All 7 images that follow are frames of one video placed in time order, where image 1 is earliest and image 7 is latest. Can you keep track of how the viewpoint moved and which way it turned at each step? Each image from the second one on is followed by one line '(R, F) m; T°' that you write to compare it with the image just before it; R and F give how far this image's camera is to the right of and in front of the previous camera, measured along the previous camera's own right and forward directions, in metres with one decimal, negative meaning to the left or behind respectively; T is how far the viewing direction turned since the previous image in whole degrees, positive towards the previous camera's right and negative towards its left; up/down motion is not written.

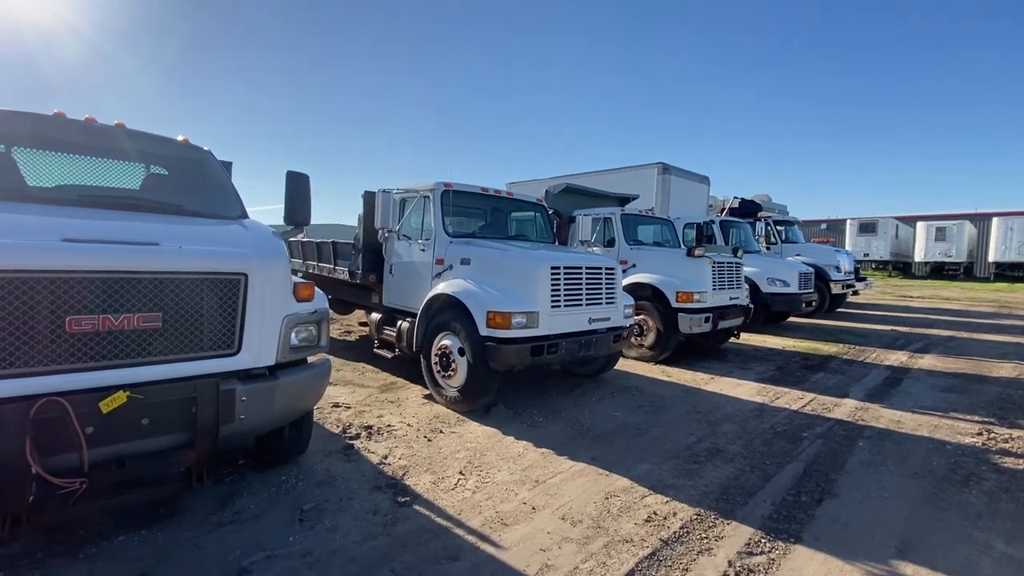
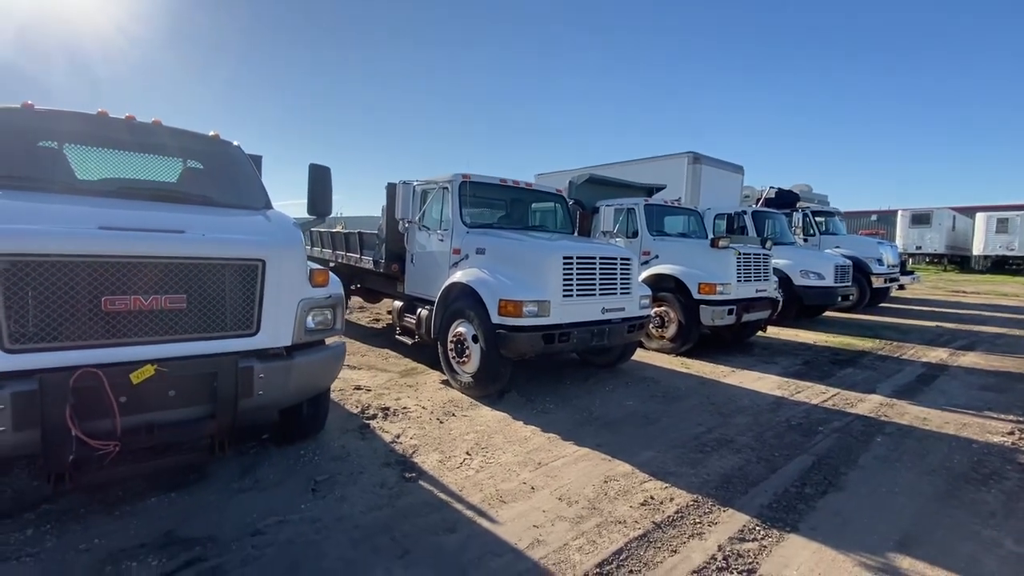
(+0.2, -0.1) m; -4°
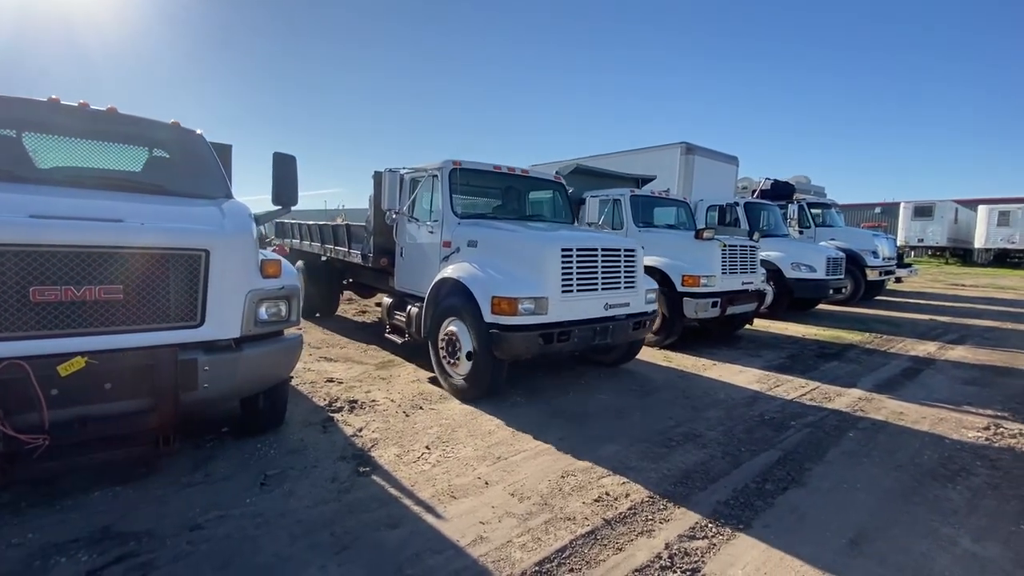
(+0.3, +0.1) m; 0°
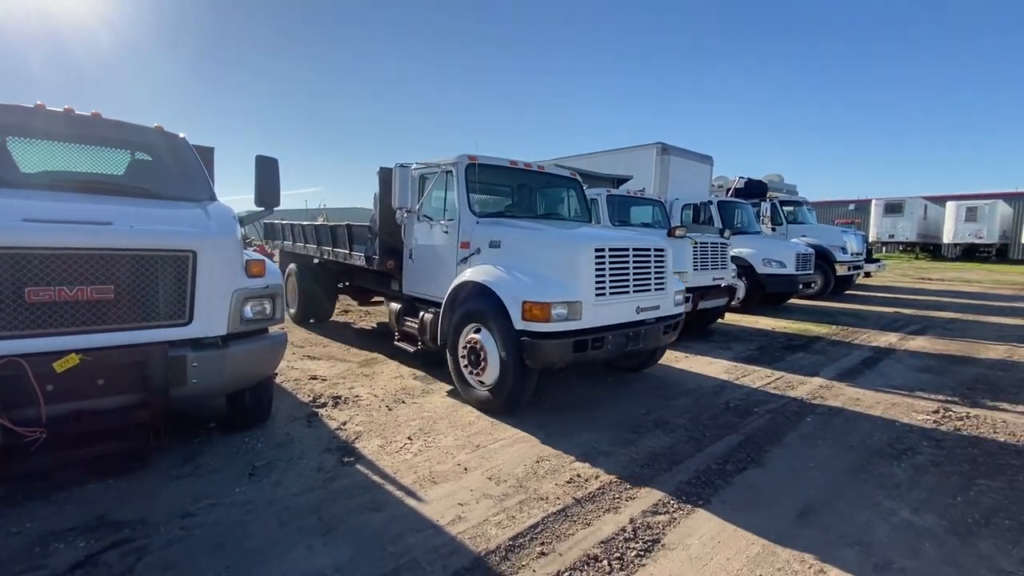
(+0.1, -0.2) m; +2°
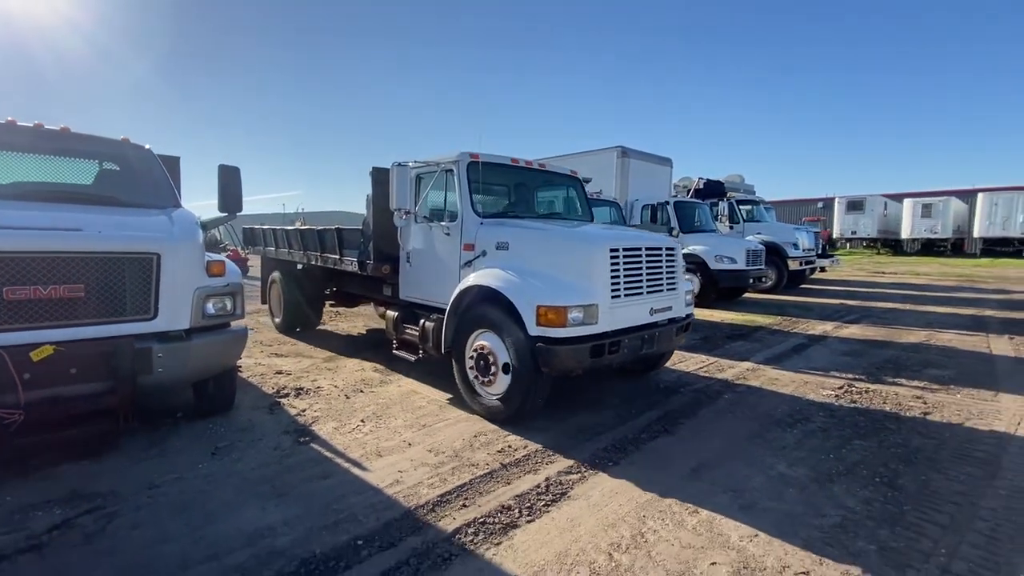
(+0.4, -0.5) m; +2°
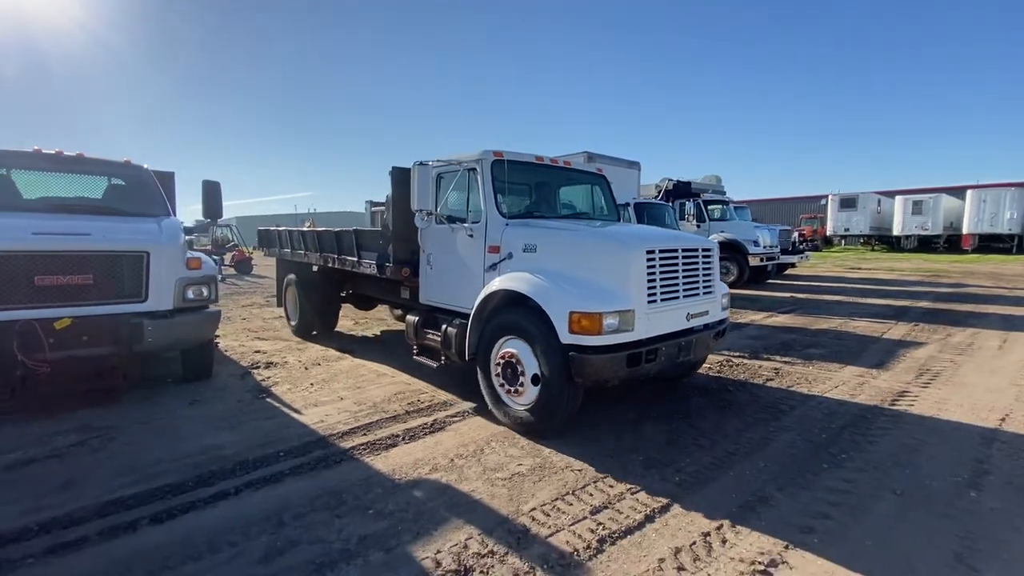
(+1.1, -1.1) m; -1°
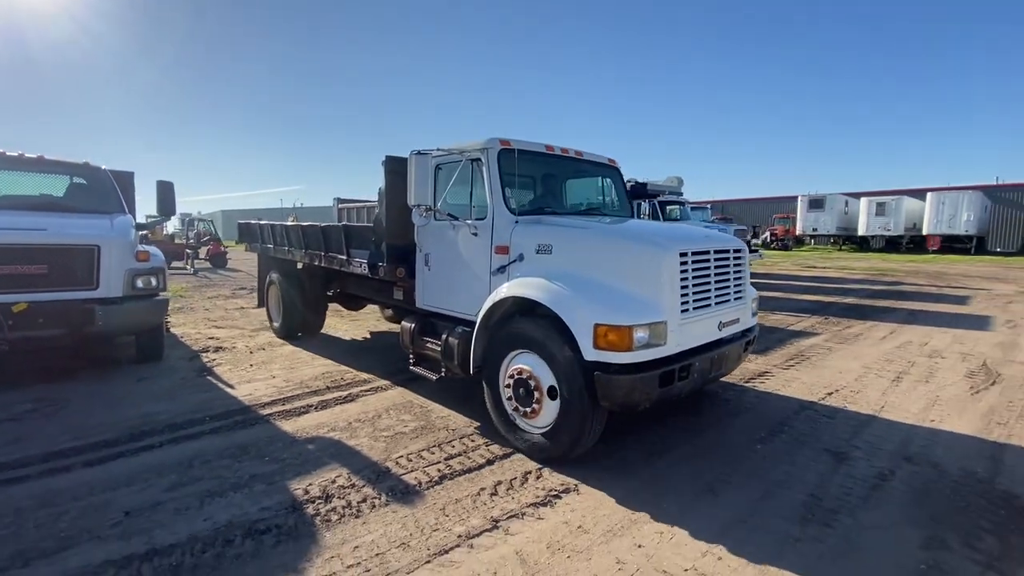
(+0.9, -0.7) m; +1°
